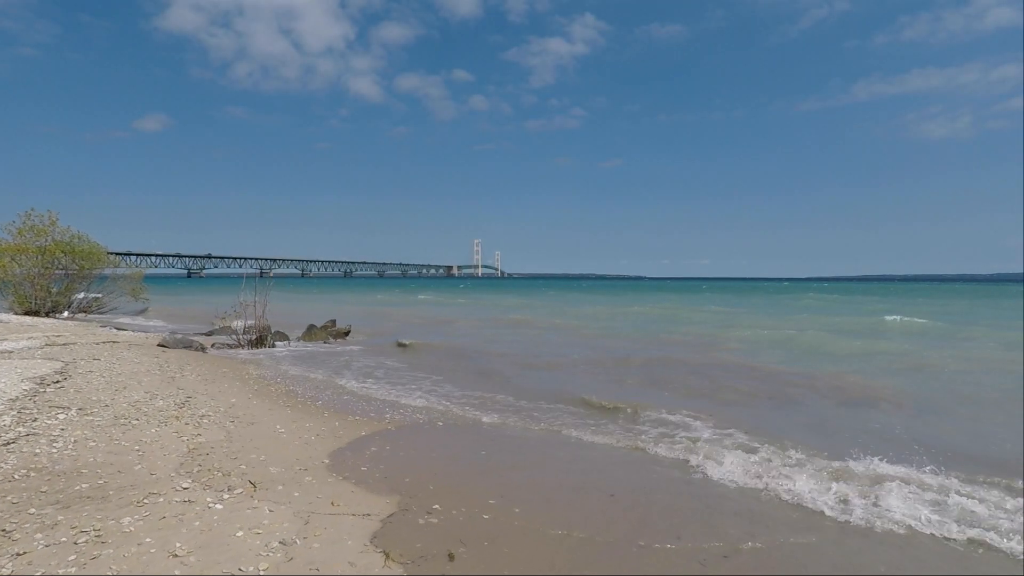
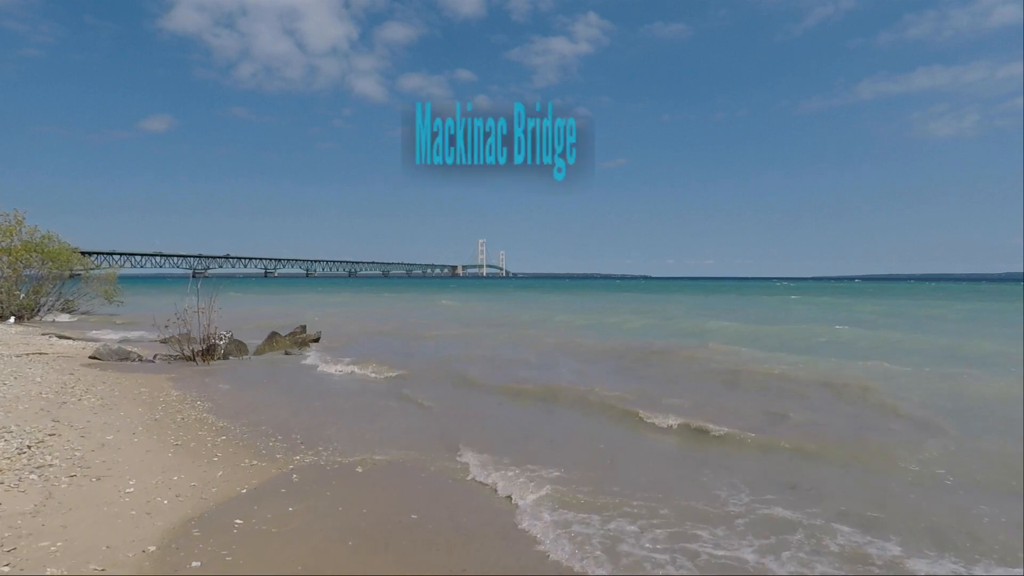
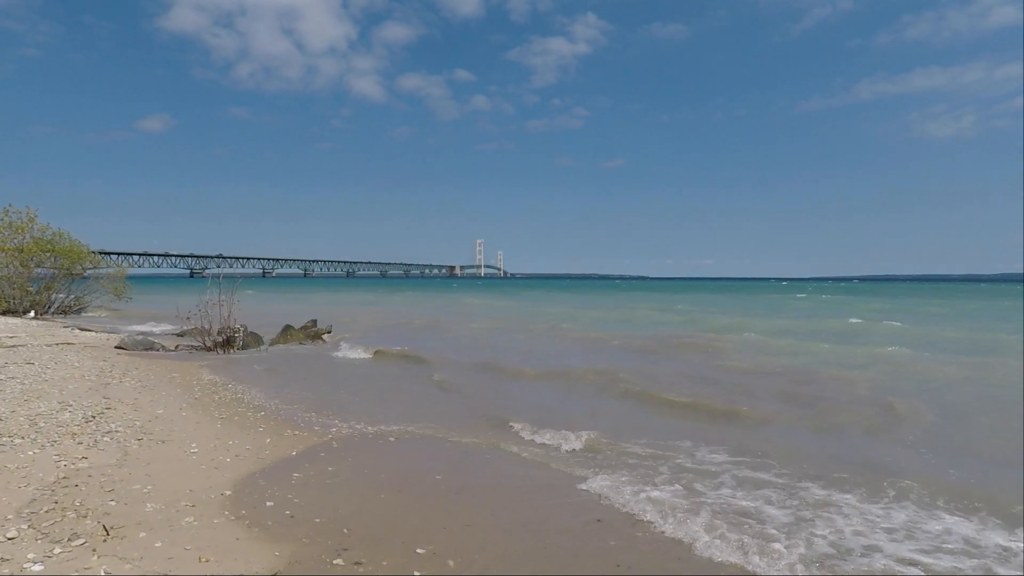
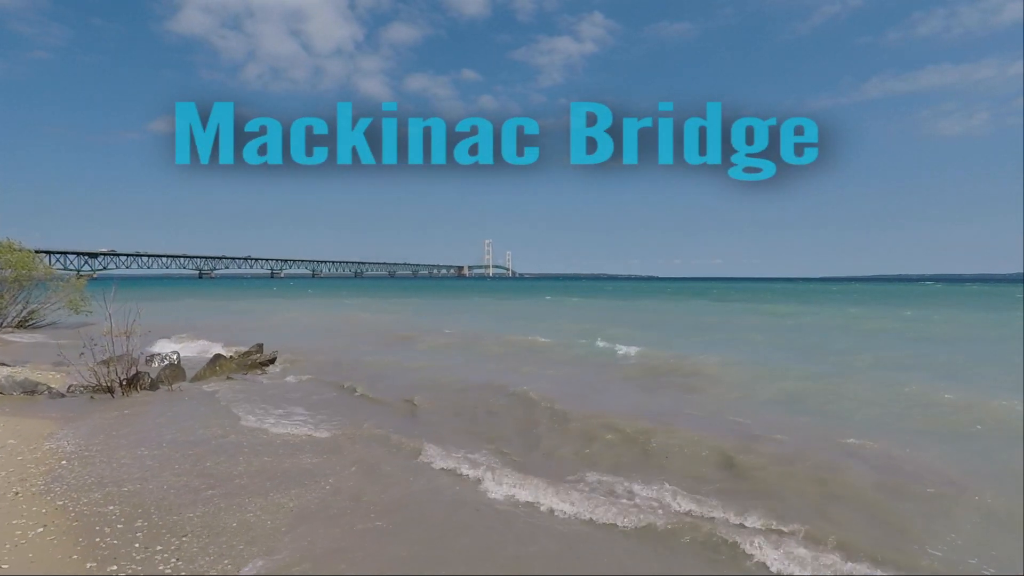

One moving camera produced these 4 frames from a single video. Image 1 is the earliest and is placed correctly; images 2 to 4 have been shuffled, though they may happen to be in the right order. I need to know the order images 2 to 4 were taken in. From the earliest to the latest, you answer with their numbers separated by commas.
3, 2, 4
